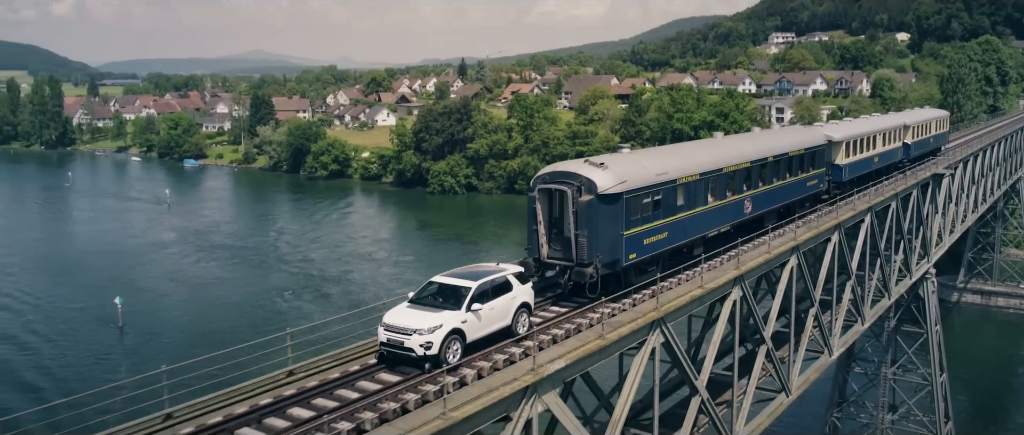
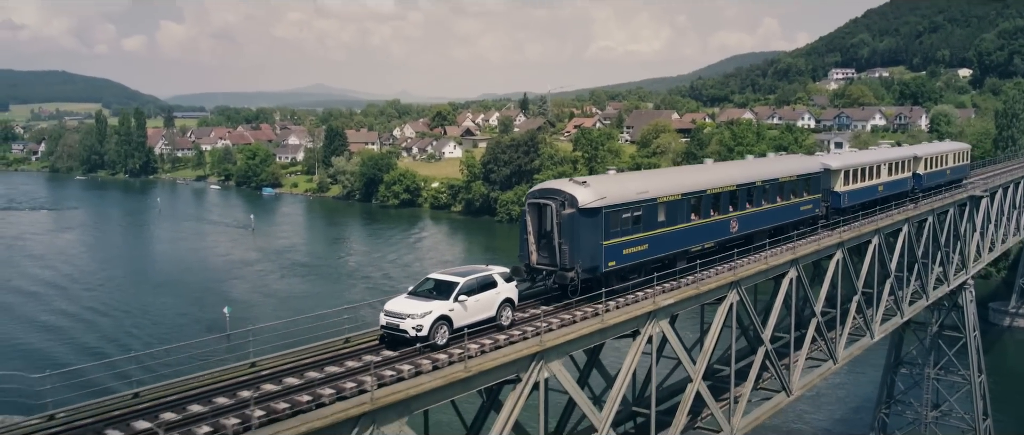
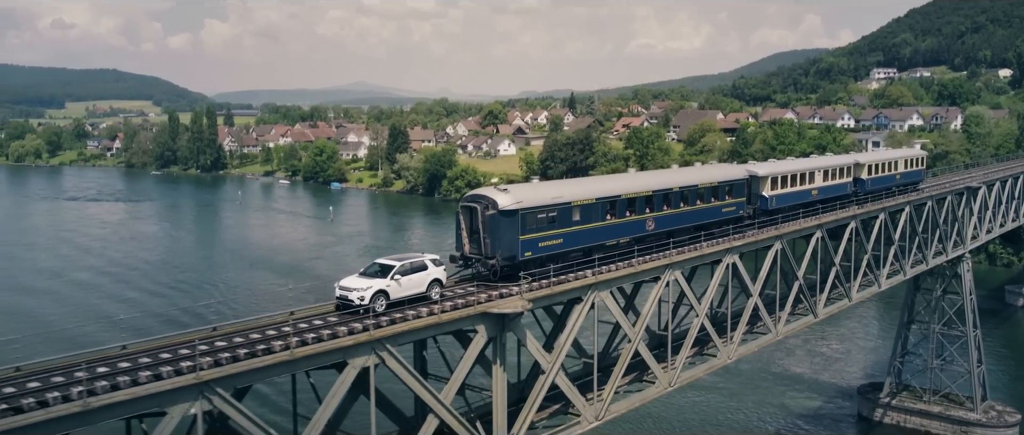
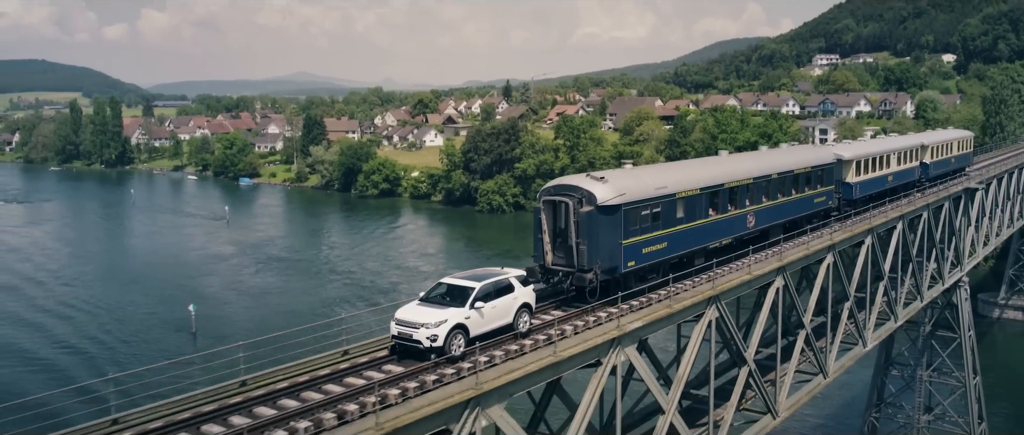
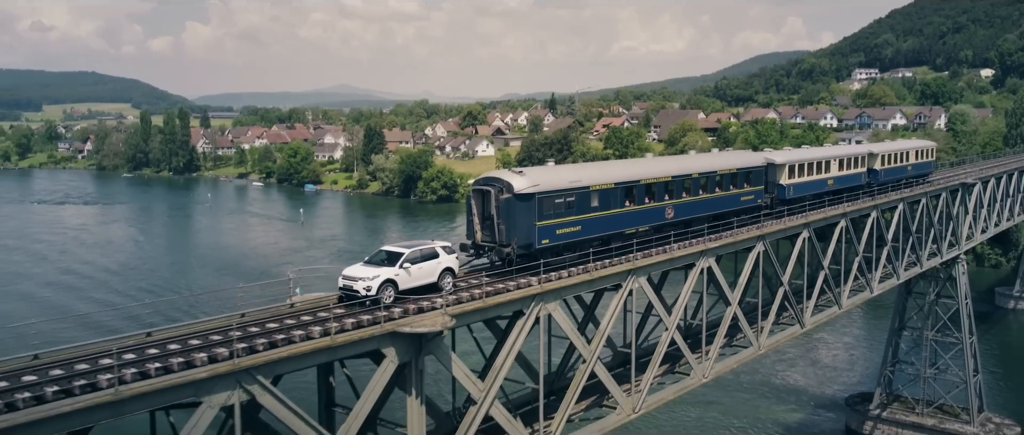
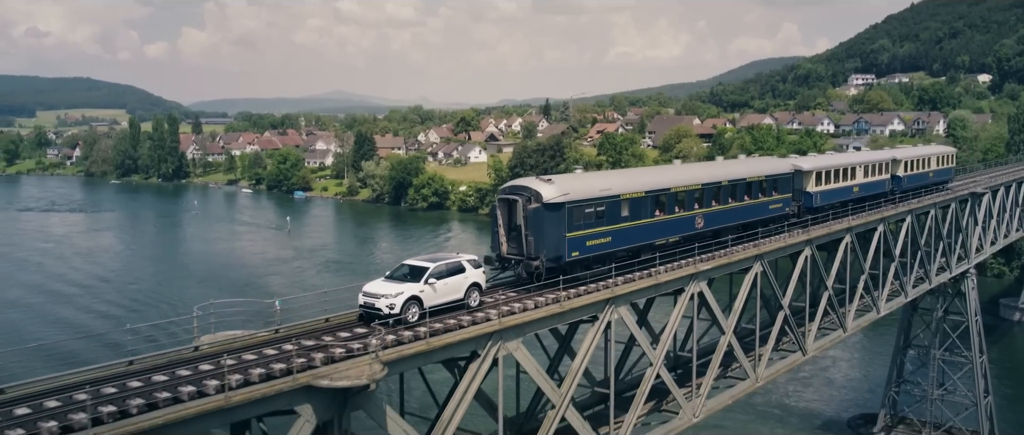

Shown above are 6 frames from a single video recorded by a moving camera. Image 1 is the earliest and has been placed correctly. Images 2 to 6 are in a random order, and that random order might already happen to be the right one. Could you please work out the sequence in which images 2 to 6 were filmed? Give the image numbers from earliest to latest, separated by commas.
4, 2, 6, 5, 3
